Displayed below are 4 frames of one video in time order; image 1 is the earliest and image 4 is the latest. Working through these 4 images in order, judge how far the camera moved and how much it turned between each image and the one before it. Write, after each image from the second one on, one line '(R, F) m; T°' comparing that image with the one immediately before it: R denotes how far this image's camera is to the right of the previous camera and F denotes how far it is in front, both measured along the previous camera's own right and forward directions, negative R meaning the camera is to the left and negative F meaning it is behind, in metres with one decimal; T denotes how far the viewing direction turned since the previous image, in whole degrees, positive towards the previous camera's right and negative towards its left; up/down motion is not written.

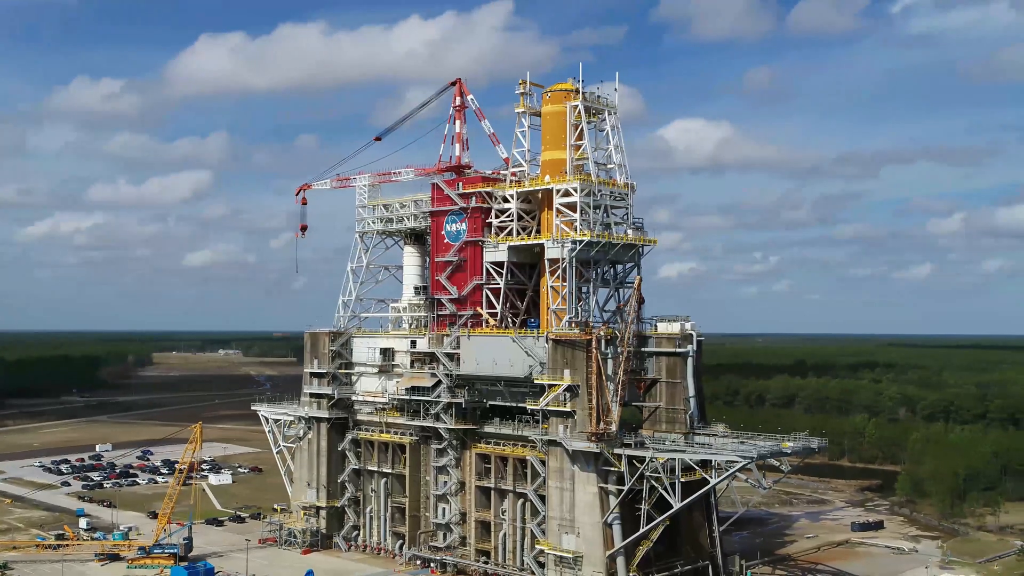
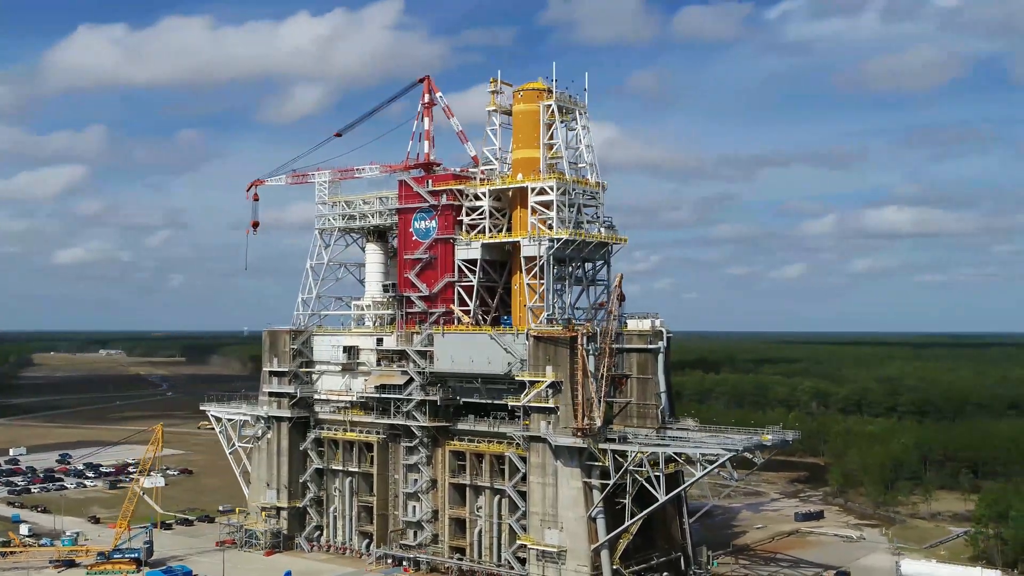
(-4.9, -0.1) m; +6°
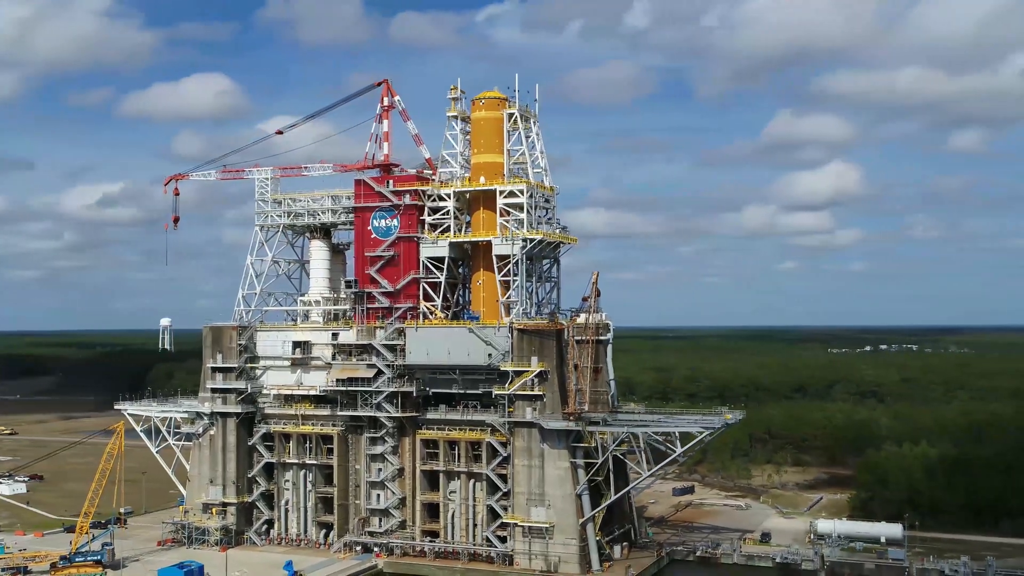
(-14.8, -2.1) m; +15°
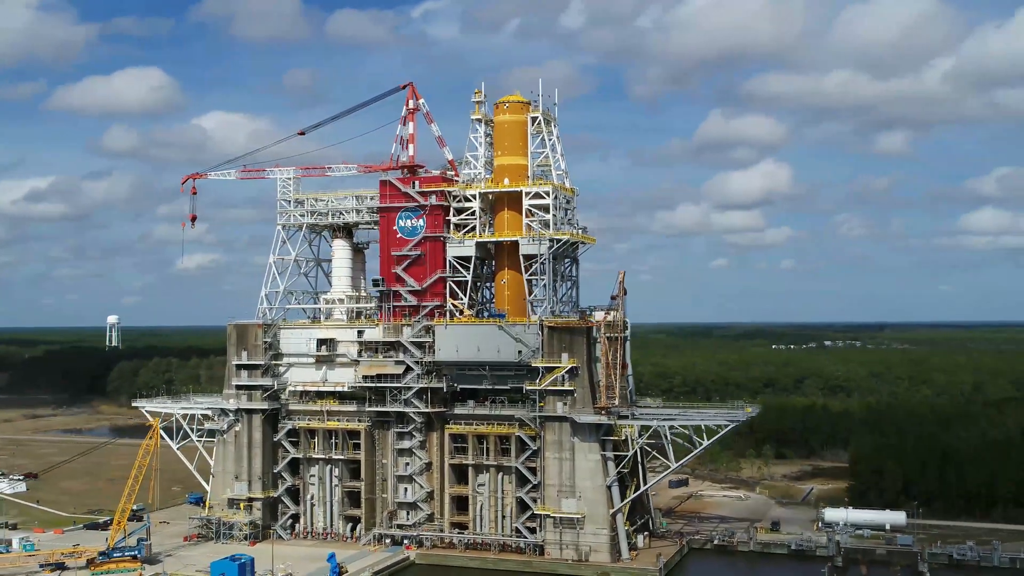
(-5.3, -1.7) m; +3°
